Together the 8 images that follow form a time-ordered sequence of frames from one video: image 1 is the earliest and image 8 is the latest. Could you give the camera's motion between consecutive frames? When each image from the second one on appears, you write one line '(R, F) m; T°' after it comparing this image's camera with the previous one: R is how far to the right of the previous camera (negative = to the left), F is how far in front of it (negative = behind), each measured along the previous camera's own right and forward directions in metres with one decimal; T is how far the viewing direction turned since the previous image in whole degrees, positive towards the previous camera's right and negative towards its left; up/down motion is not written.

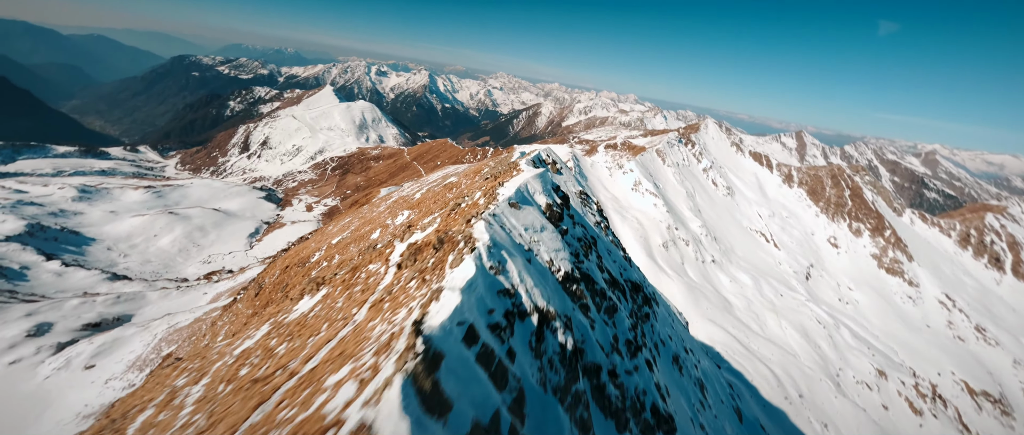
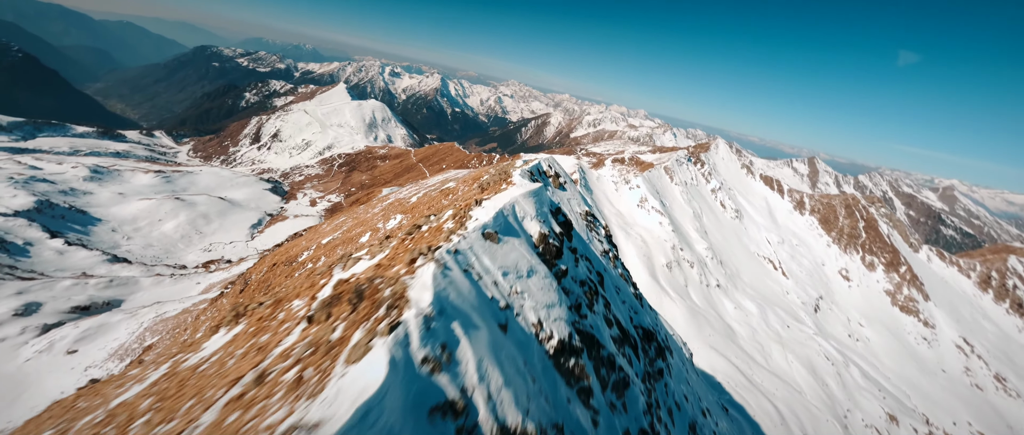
(+0.5, +0.7) m; -1°
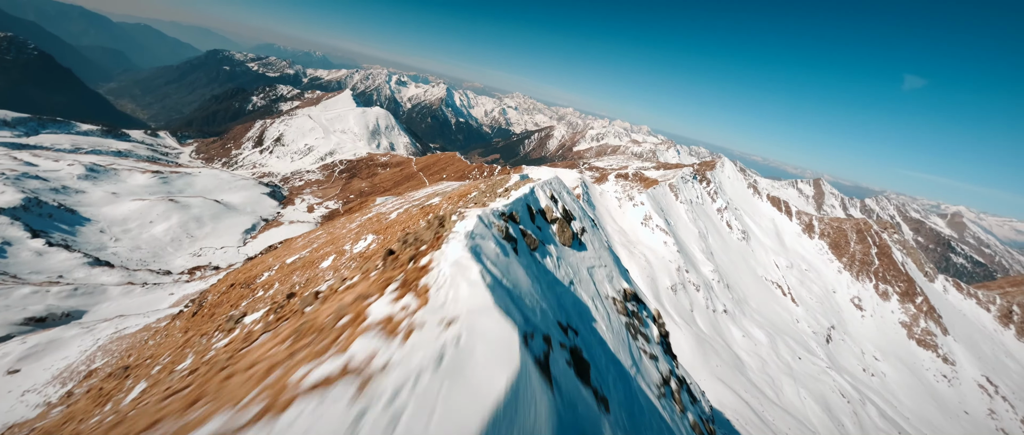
(+0.7, +2.4) m; -1°
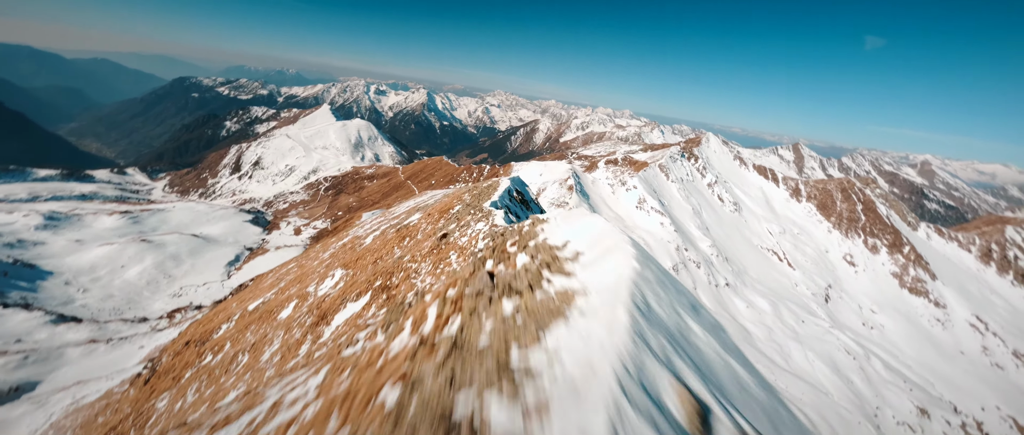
(-0.1, +2.8) m; +1°
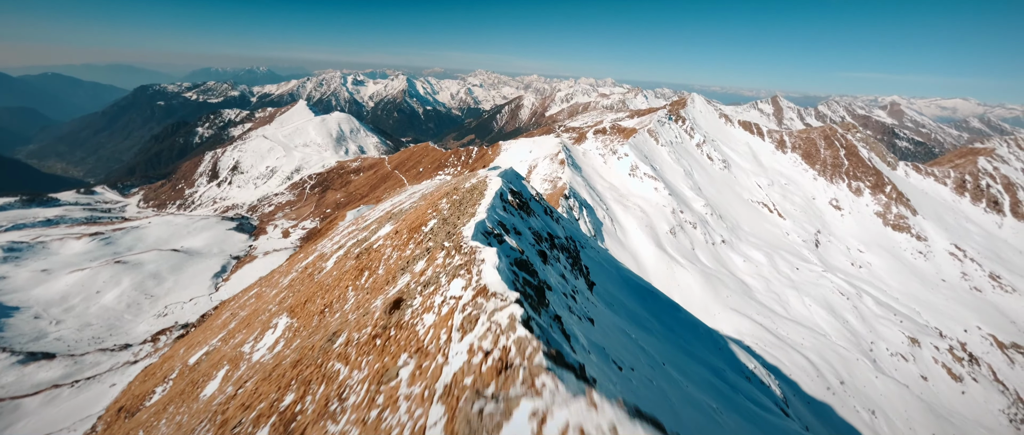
(0.0, +3.0) m; +1°
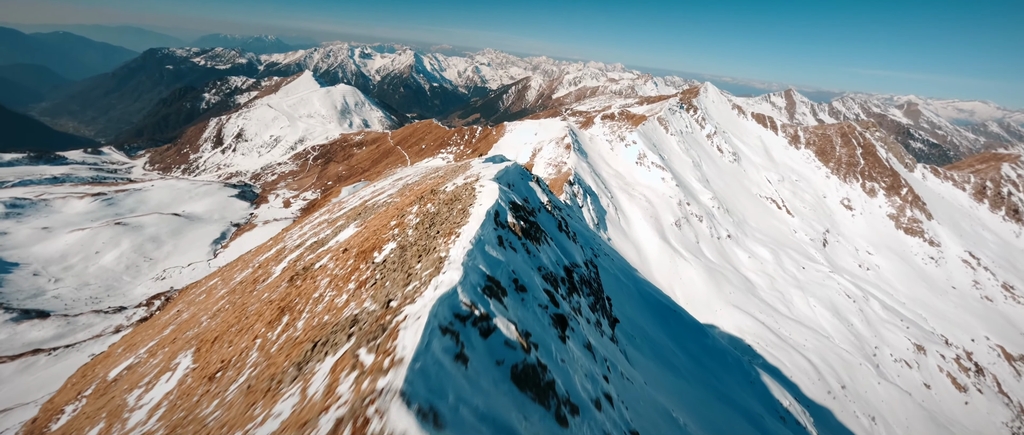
(+0.2, +1.7) m; -1°
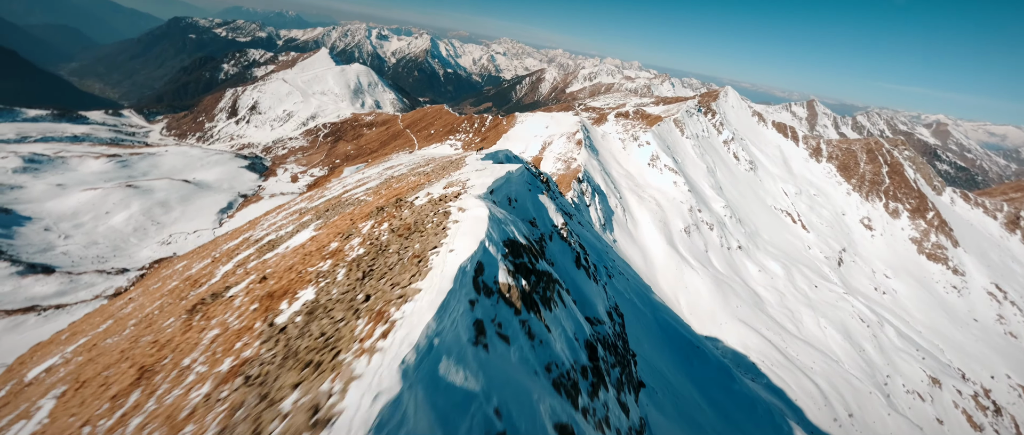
(+0.4, +1.5) m; -2°
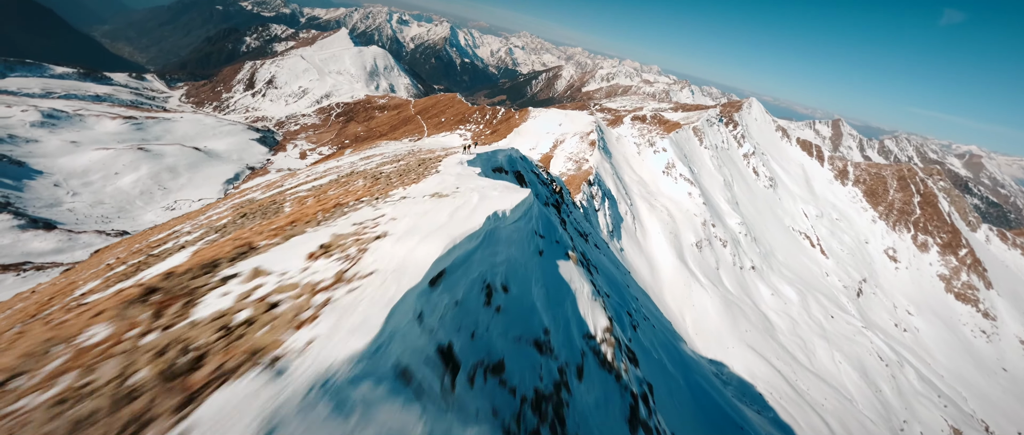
(+0.5, +2.2) m; -2°
